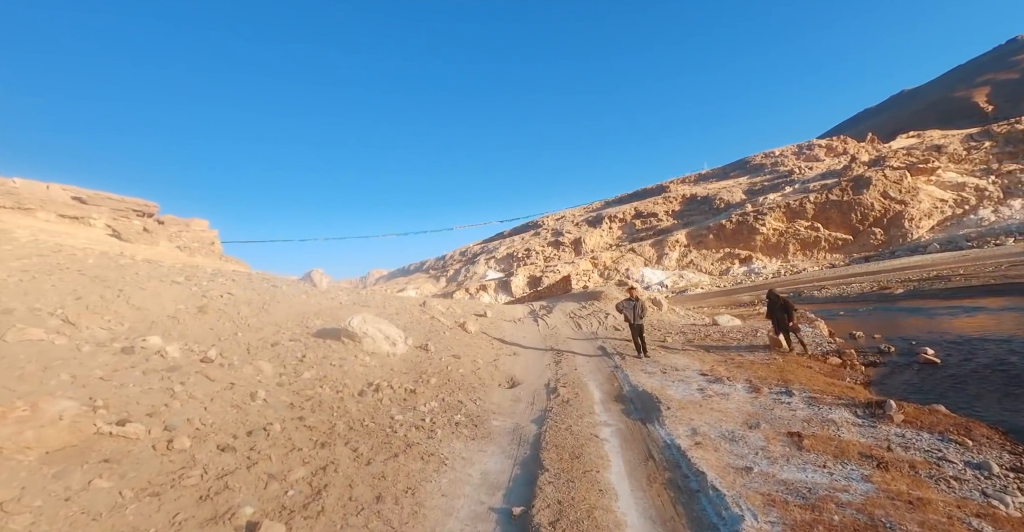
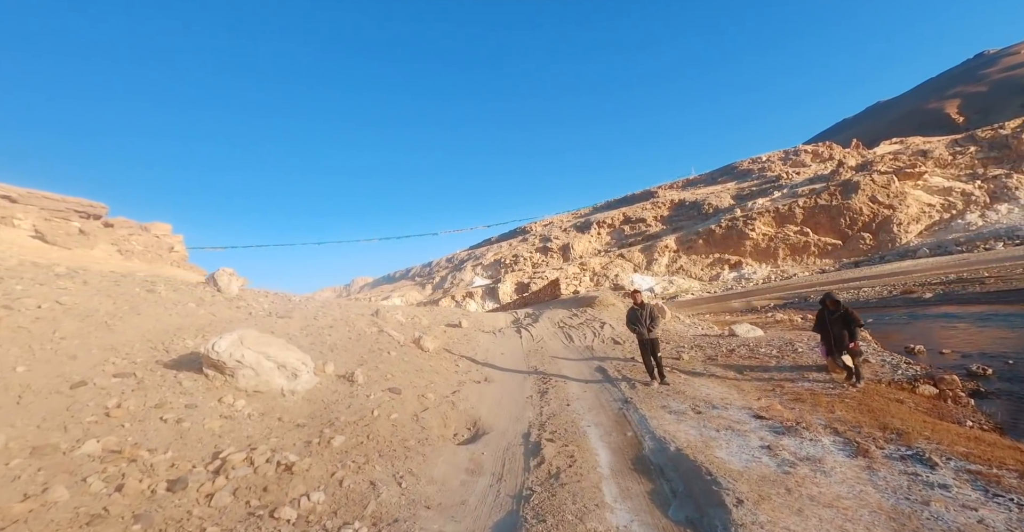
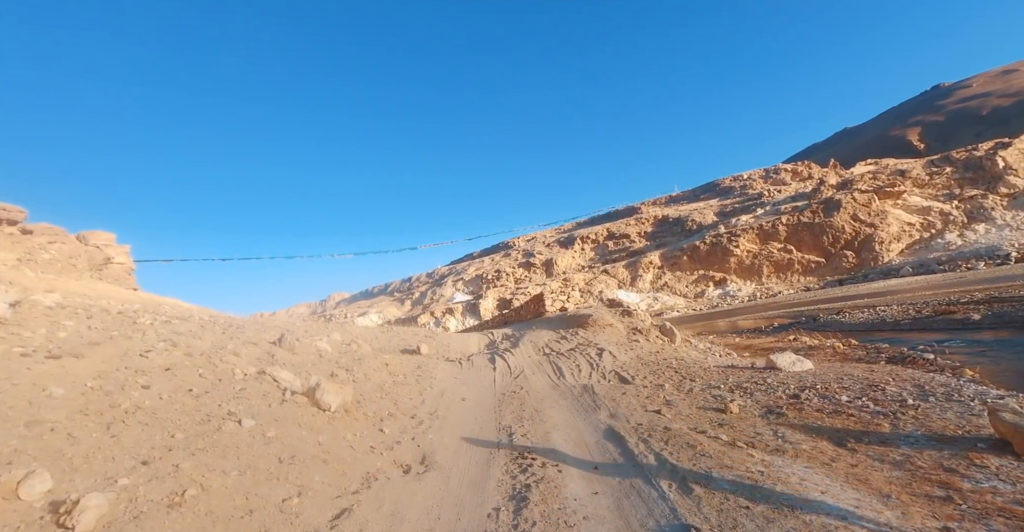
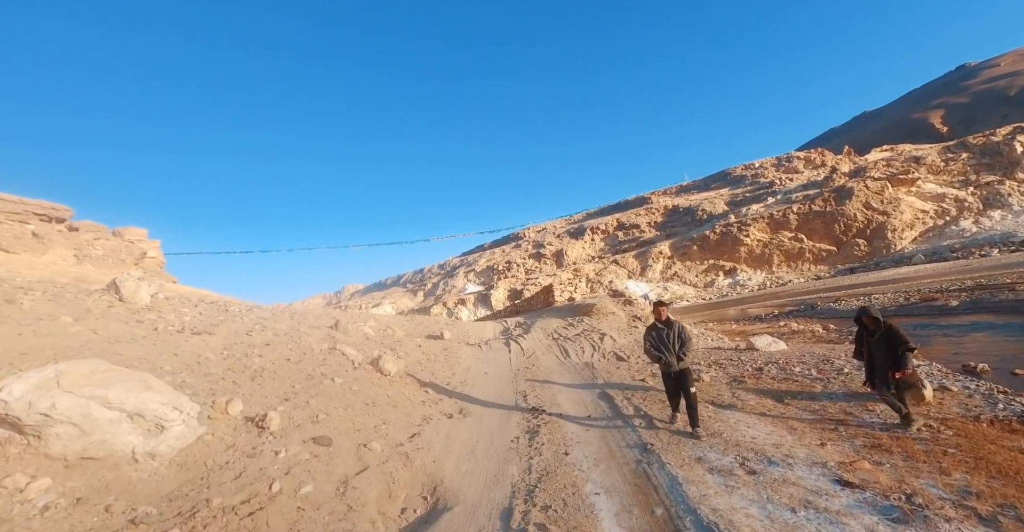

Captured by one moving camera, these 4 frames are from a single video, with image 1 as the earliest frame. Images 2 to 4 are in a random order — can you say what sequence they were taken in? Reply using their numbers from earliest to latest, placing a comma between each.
2, 4, 3
